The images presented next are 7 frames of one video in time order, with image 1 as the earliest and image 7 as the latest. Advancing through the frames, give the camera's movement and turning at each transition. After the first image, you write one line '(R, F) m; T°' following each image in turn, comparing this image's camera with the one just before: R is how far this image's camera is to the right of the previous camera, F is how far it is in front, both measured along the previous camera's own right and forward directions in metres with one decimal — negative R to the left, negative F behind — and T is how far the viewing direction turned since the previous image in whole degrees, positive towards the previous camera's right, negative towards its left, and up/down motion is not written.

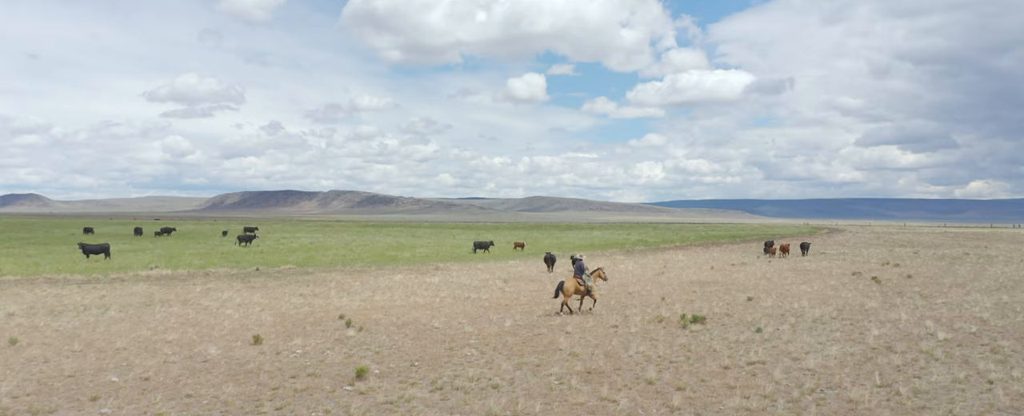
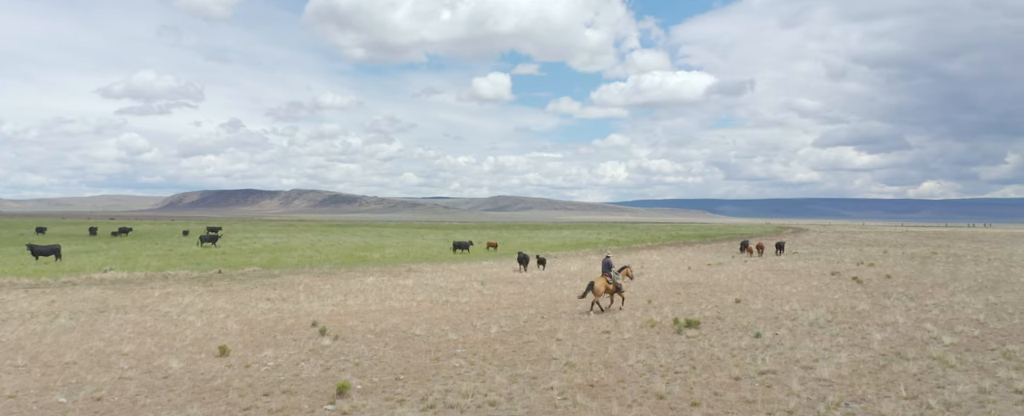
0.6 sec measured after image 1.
(-0.5, +1.0) m; +3°
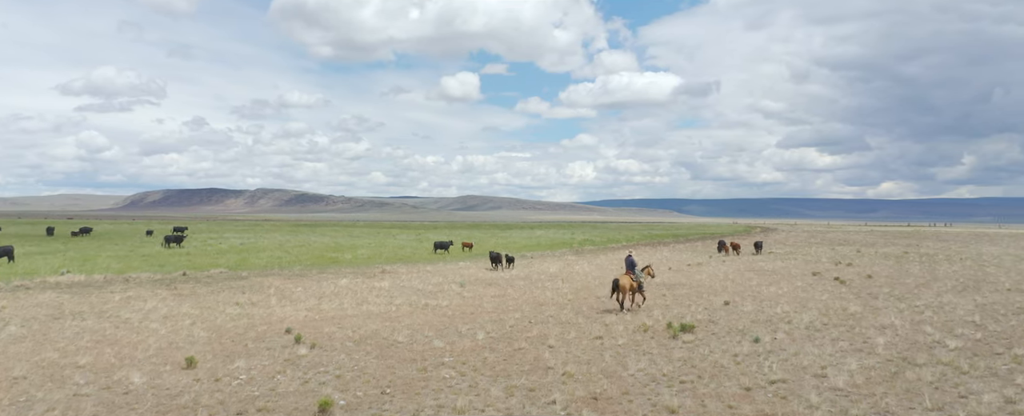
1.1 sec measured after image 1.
(-0.5, +0.8) m; +3°
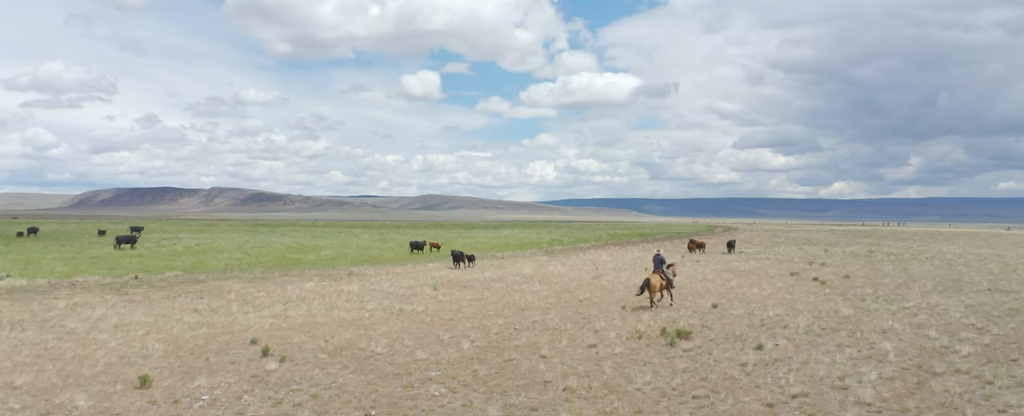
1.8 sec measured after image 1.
(-0.6, +1.1) m; +3°
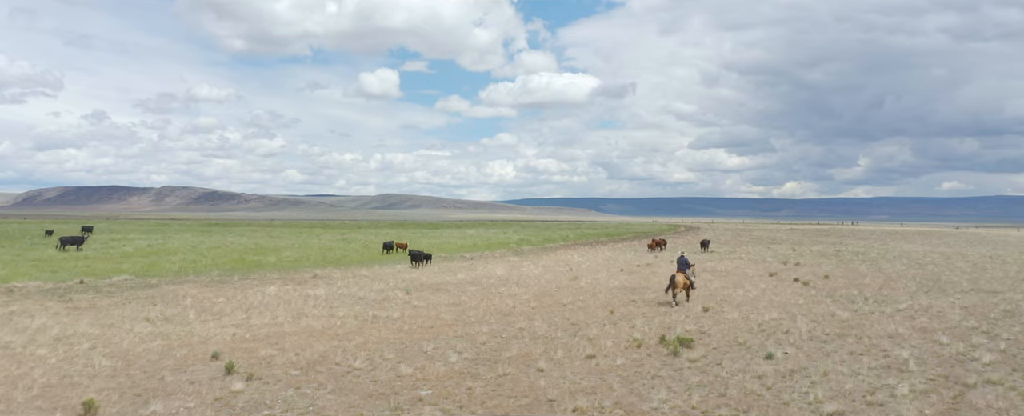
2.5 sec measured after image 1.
(-0.7, +1.3) m; +4°
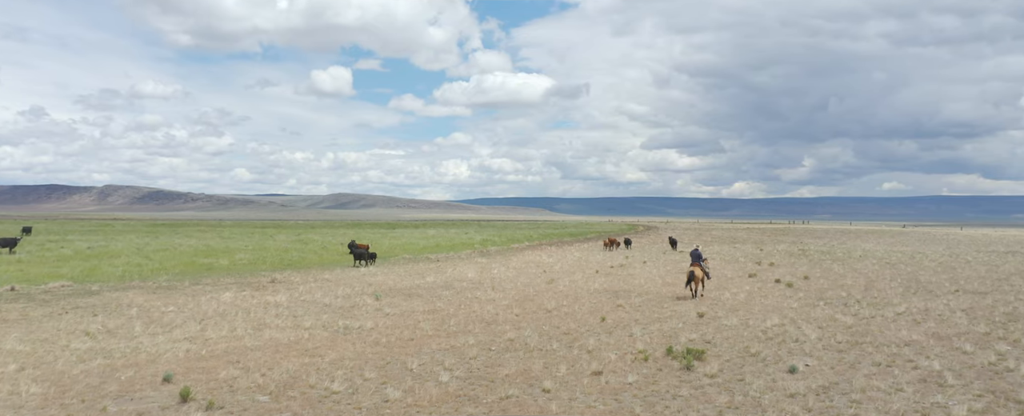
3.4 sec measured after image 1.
(-0.9, +1.5) m; +4°
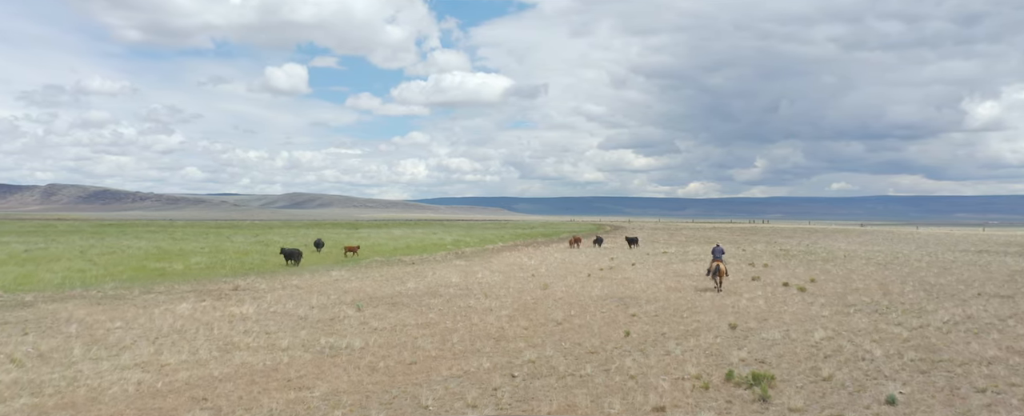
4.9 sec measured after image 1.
(-1.4, +2.5) m; +4°
